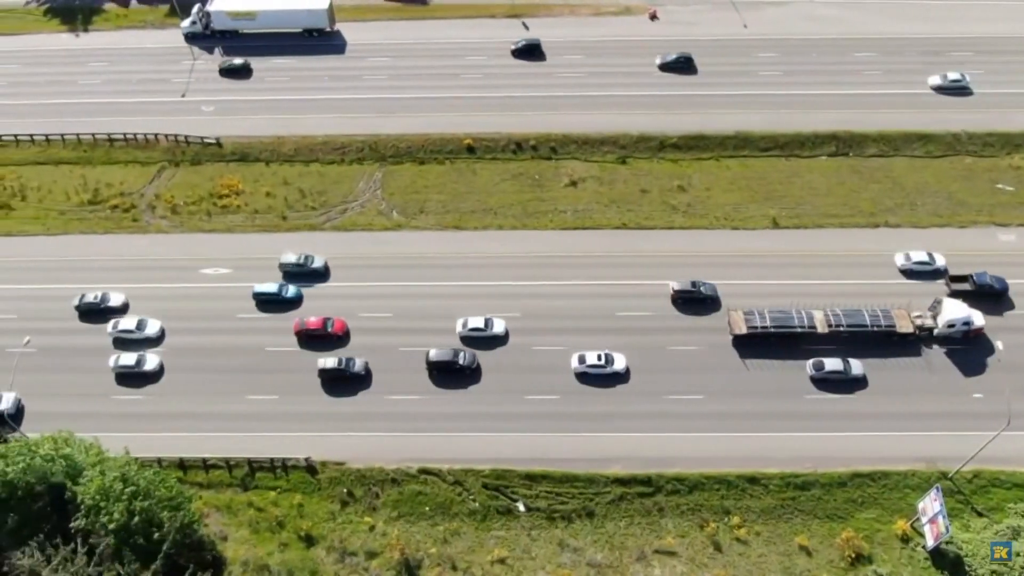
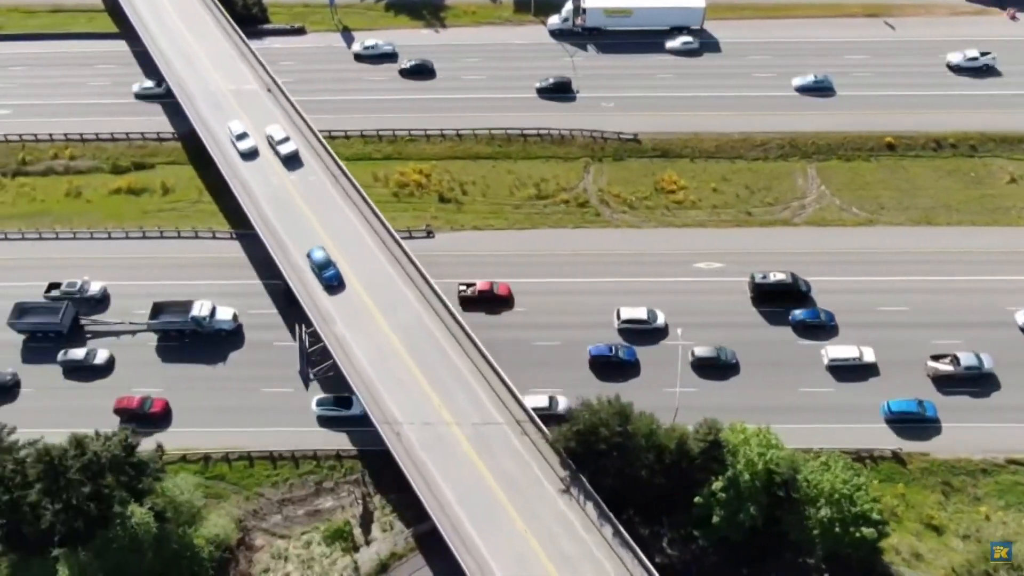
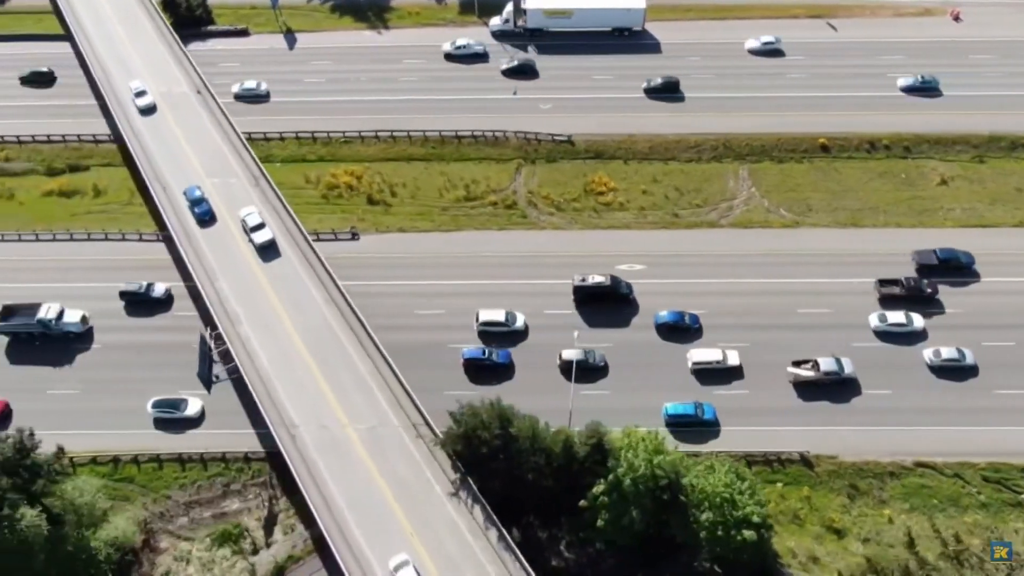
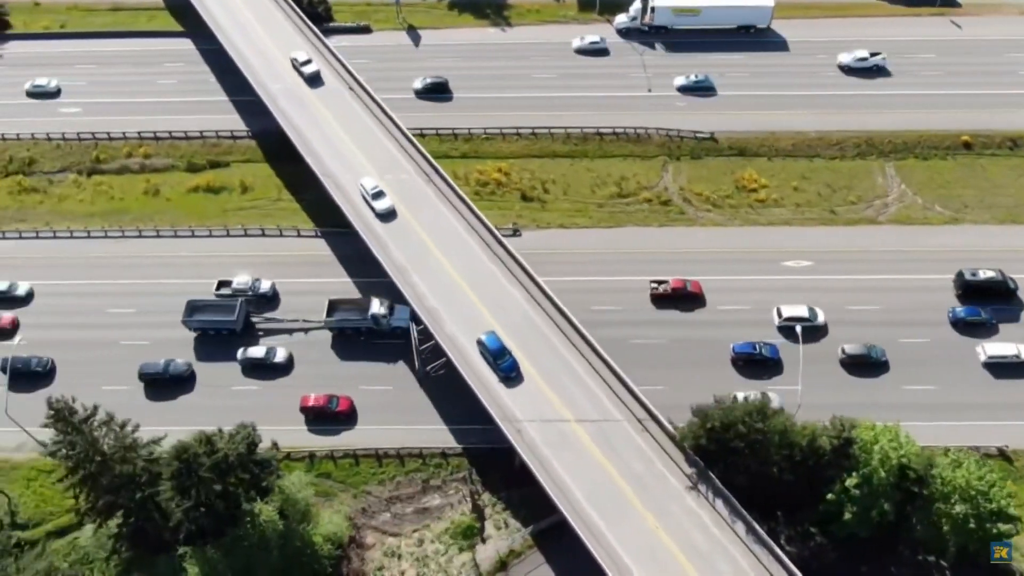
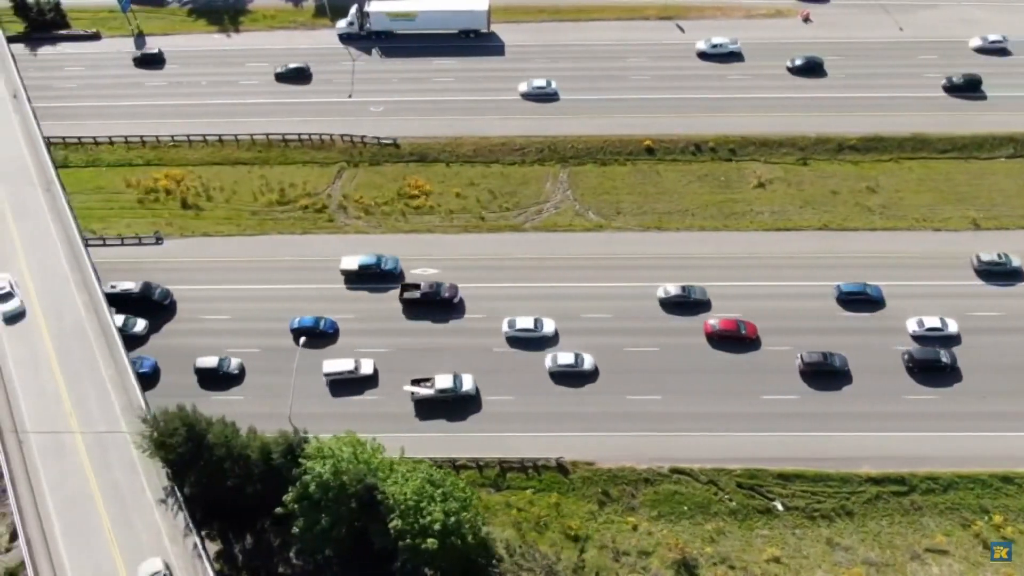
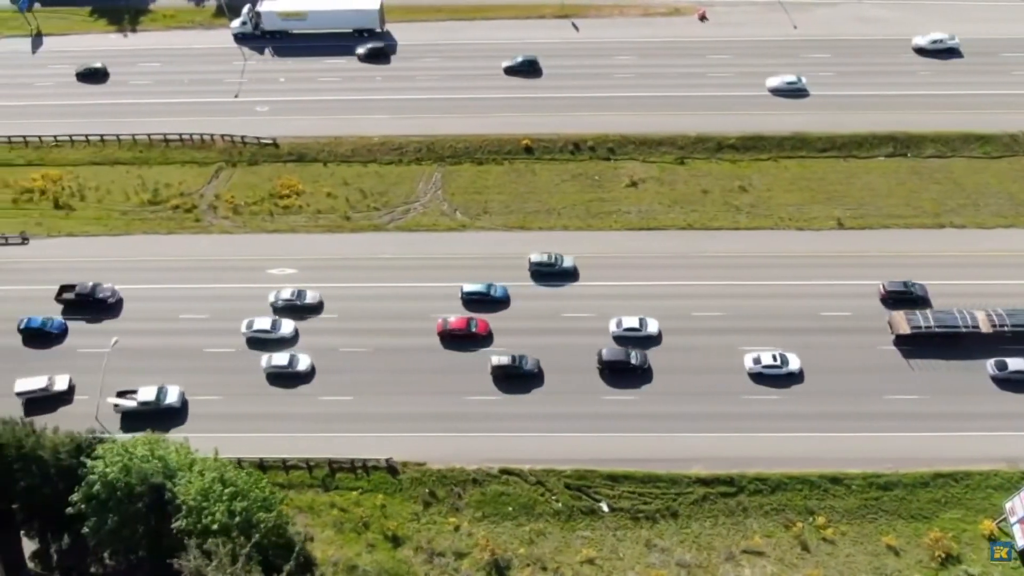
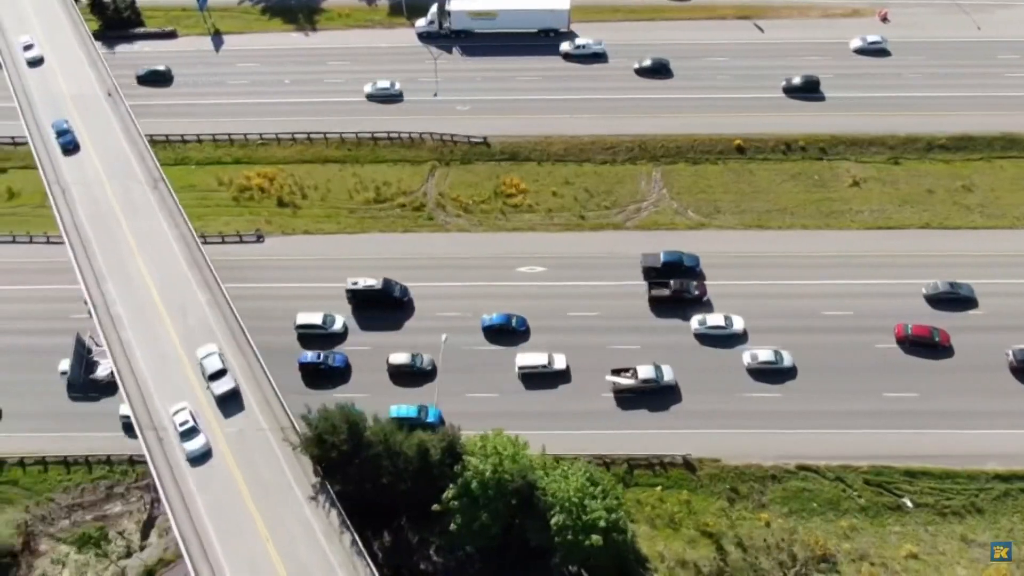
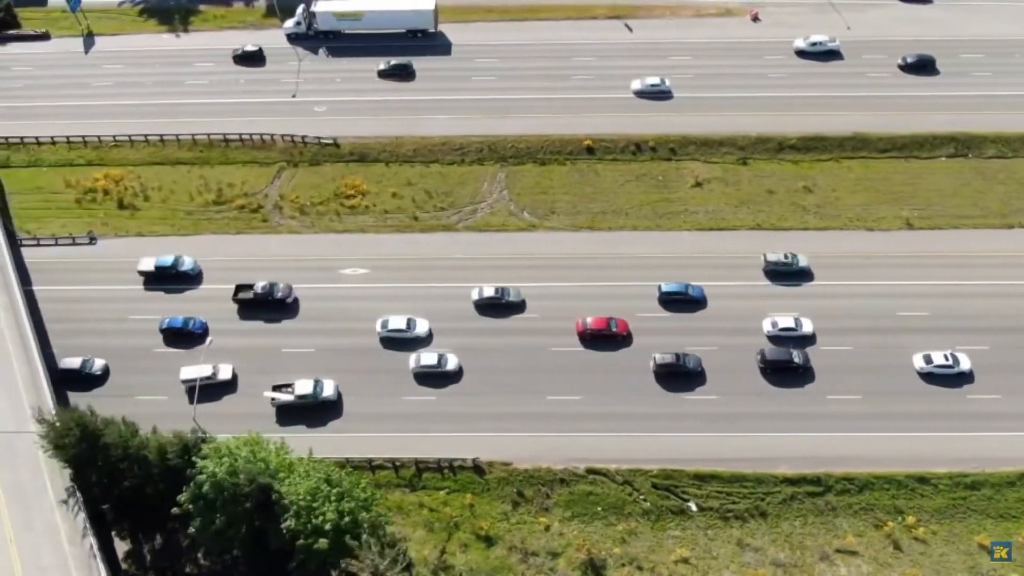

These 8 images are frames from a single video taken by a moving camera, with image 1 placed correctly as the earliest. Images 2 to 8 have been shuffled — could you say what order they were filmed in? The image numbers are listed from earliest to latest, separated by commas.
6, 8, 5, 7, 3, 2, 4
